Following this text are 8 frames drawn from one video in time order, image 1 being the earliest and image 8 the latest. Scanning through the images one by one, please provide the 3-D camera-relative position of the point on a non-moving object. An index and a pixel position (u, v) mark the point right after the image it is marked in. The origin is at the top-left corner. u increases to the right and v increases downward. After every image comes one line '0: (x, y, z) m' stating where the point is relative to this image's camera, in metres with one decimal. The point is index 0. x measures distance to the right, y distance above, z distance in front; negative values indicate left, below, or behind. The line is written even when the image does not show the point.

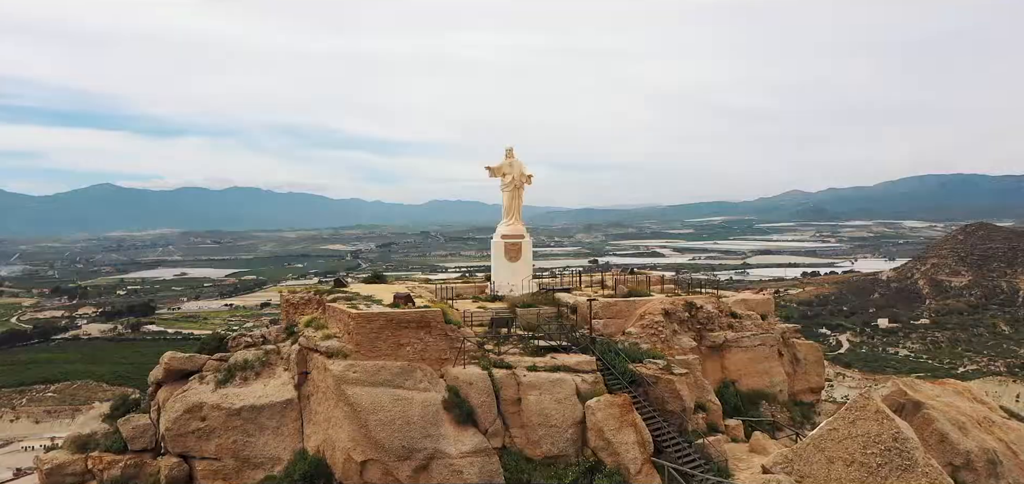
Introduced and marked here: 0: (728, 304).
0: (+5.8, -1.7, +16.3) m
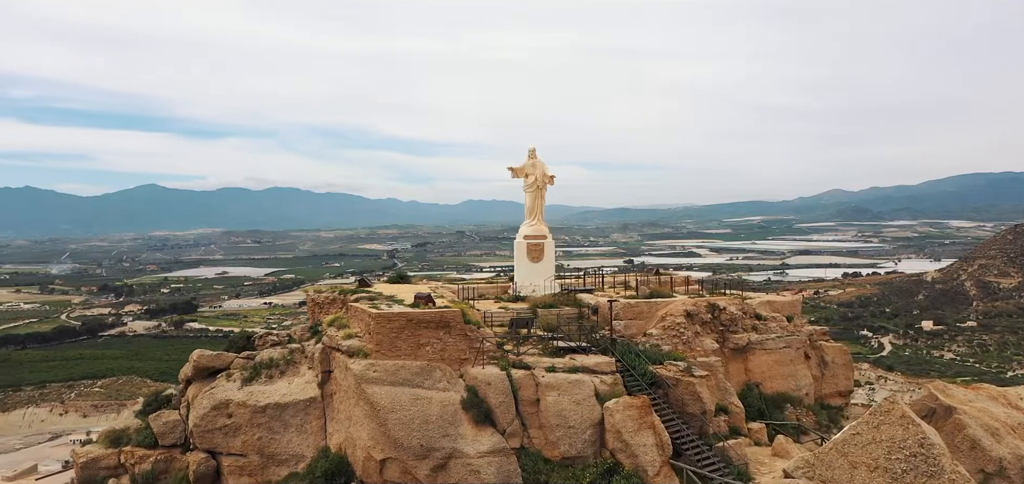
0: (+6.4, -1.7, +16.0) m
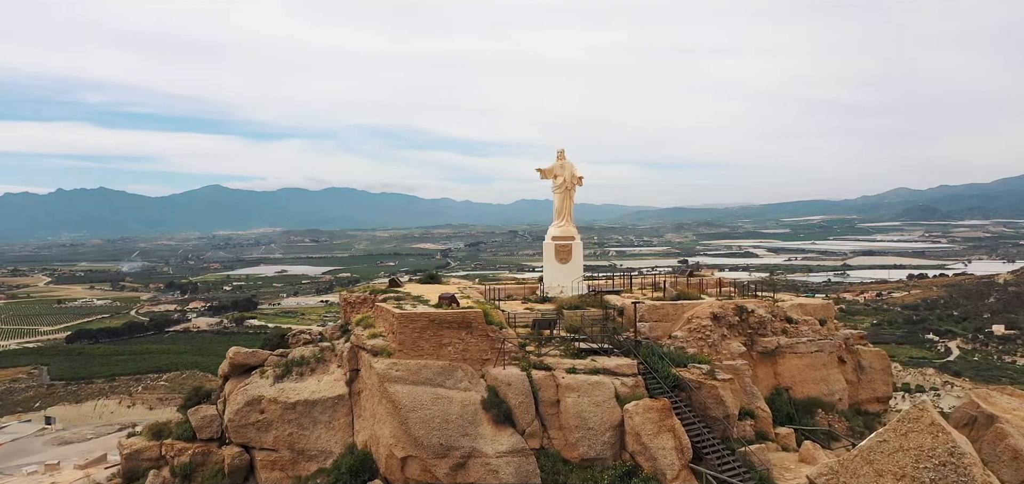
0: (+7.0, -1.7, +15.7) m
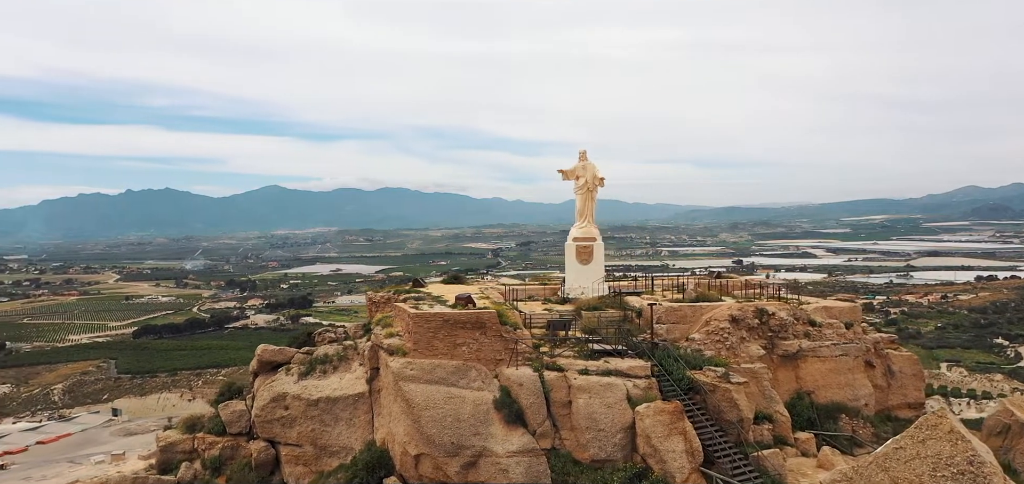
0: (+7.5, -1.7, +15.4) m
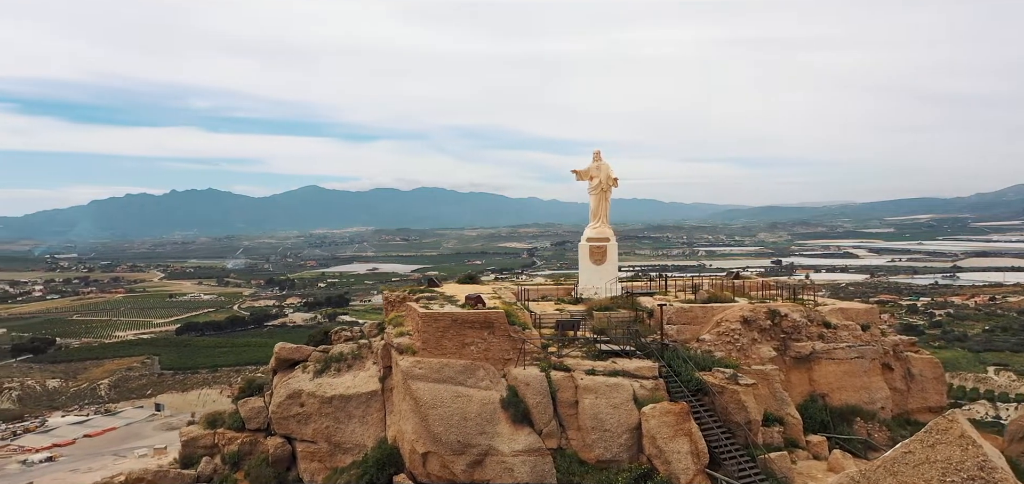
0: (+7.7, -1.8, +15.2) m
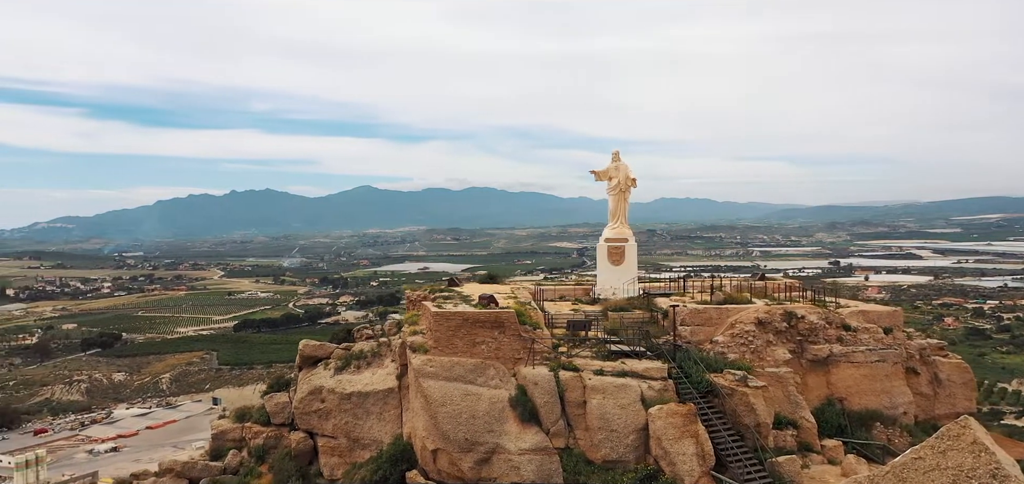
0: (+8.1, -1.8, +14.9) m
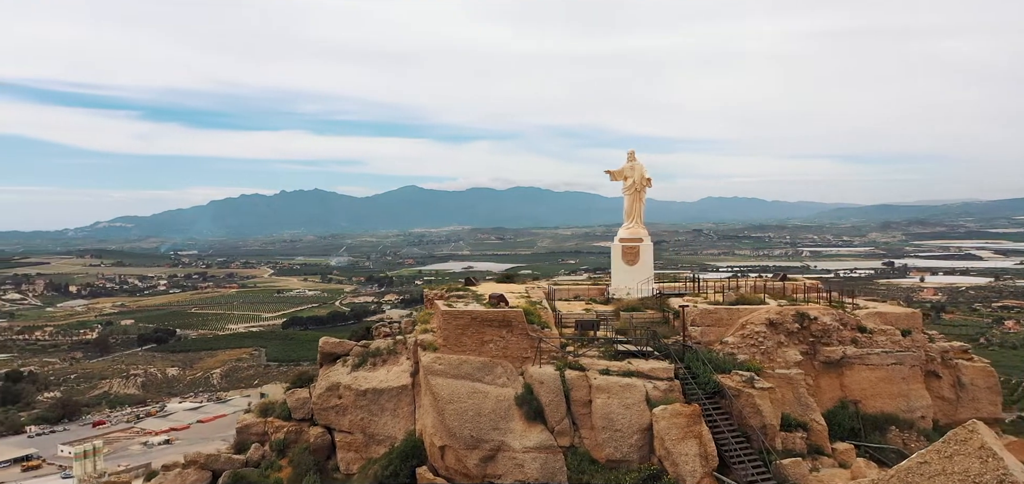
0: (+8.3, -1.8, +14.7) m
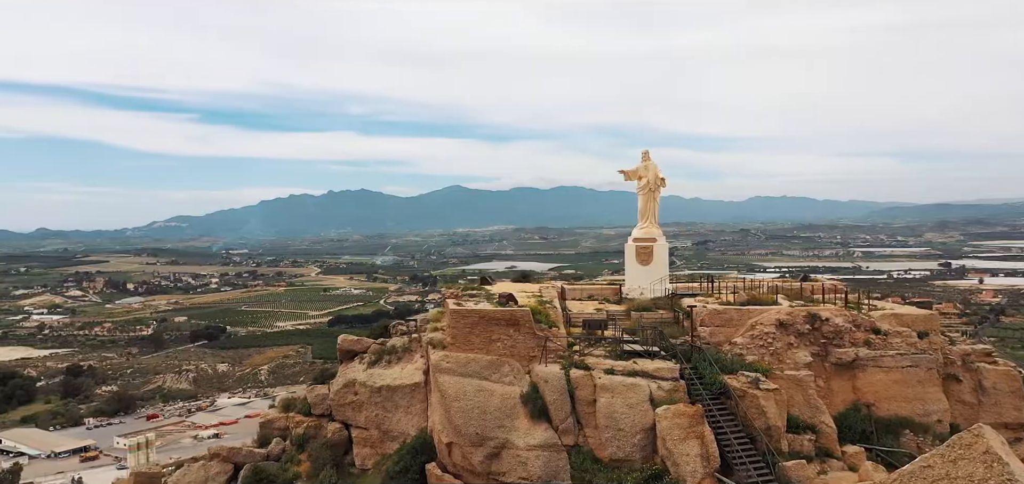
0: (+8.6, -1.8, +14.5) m
